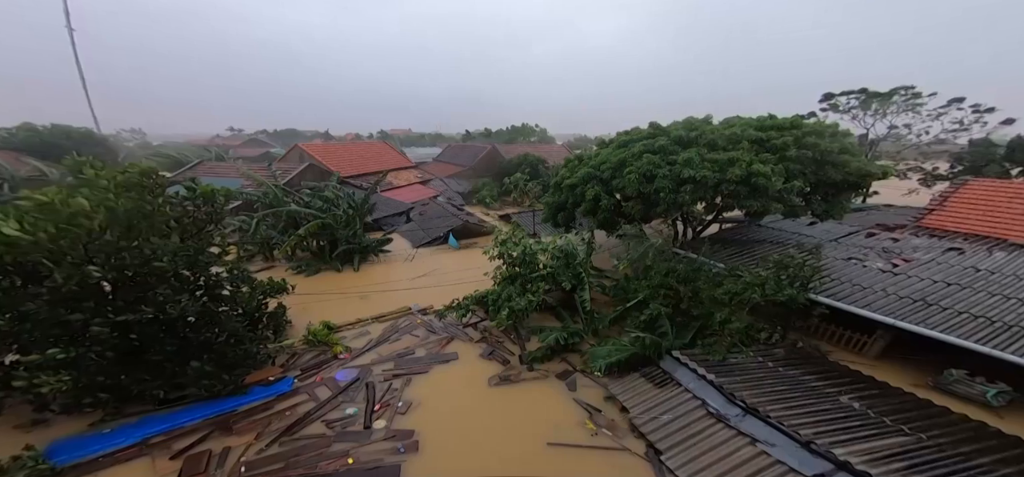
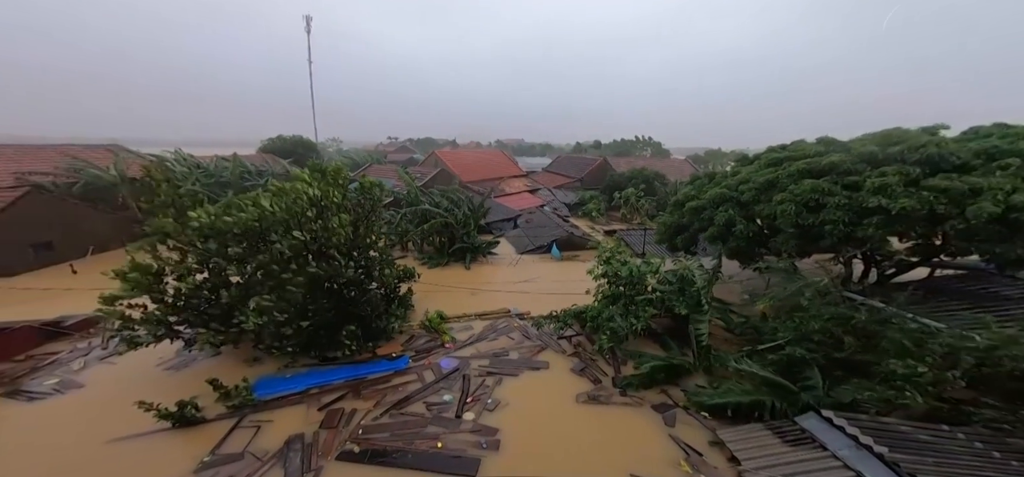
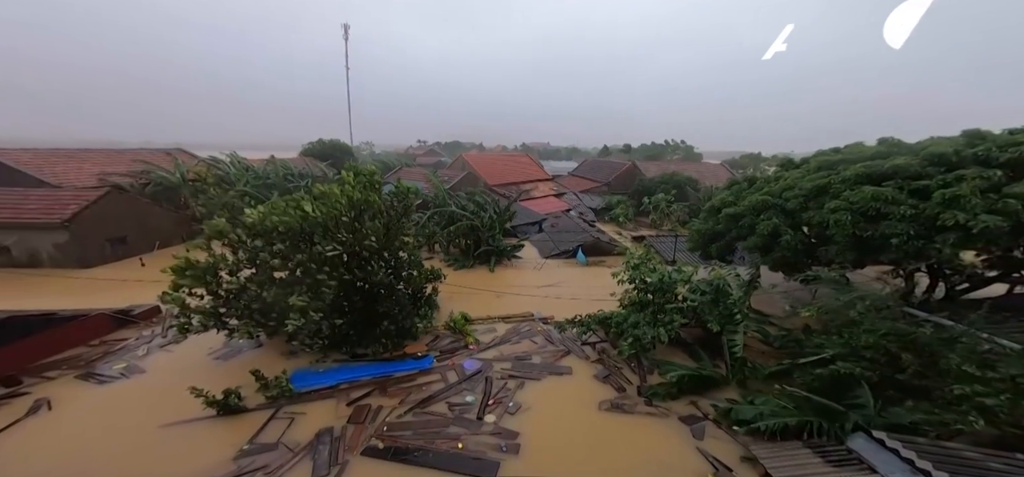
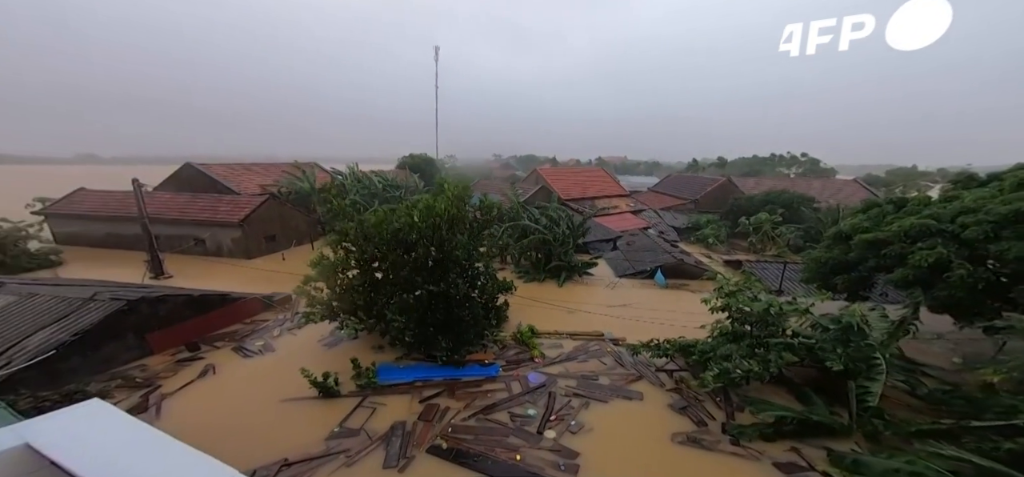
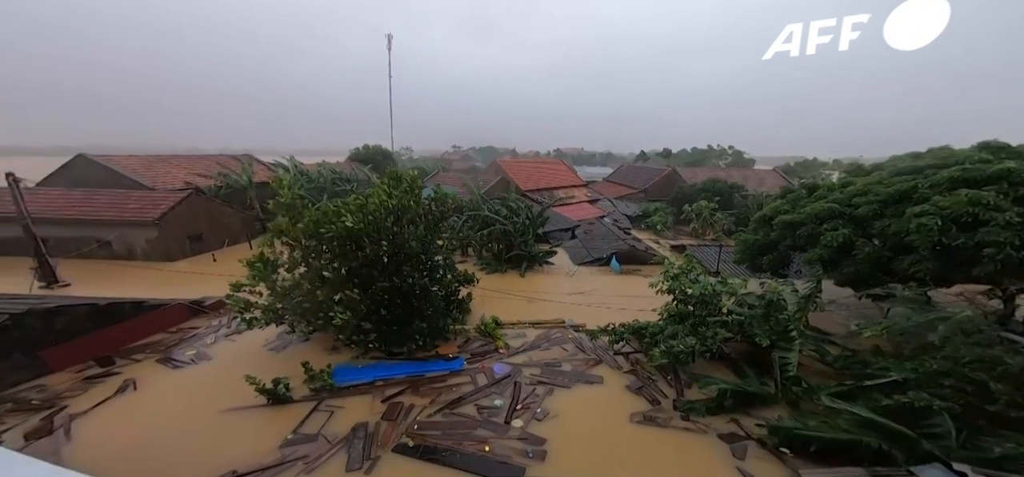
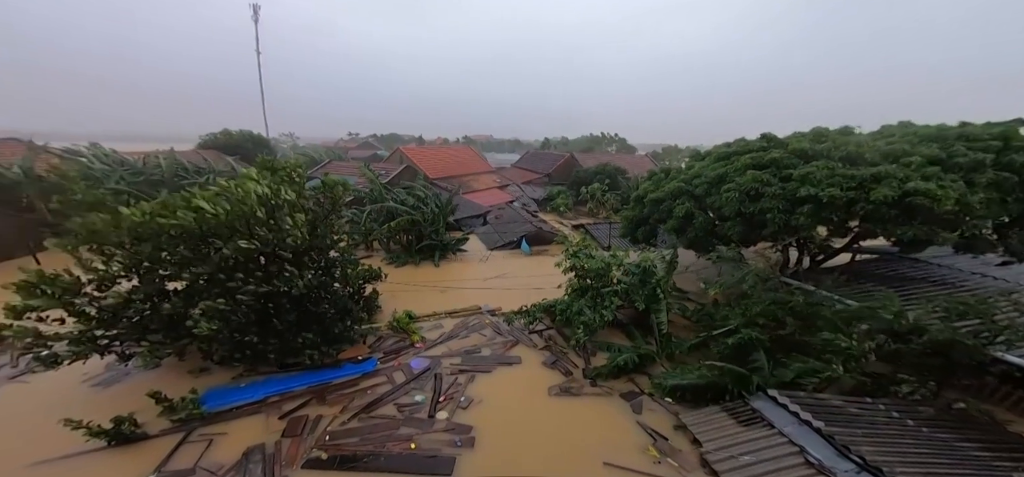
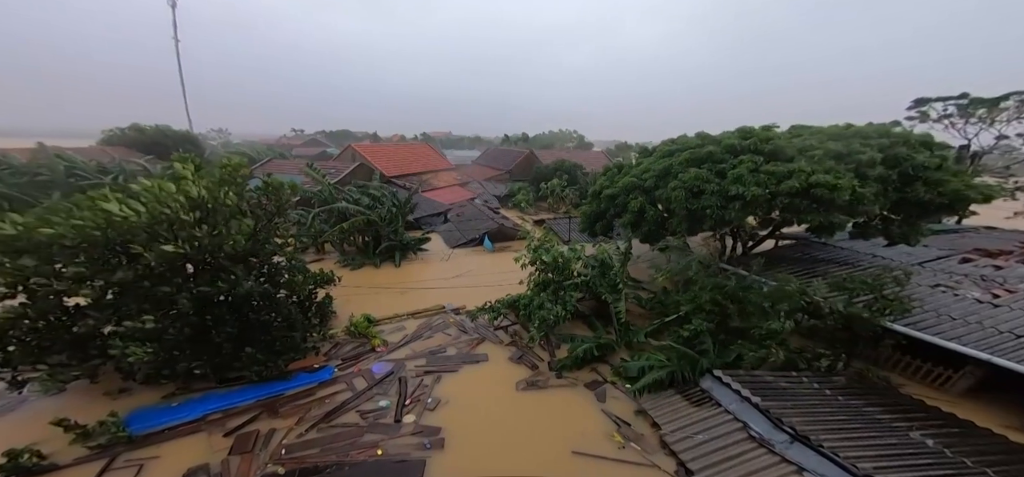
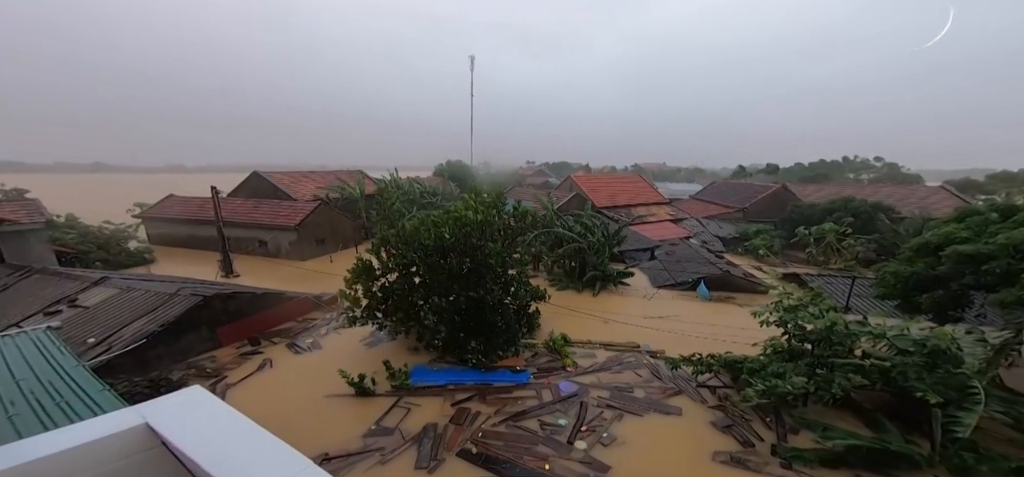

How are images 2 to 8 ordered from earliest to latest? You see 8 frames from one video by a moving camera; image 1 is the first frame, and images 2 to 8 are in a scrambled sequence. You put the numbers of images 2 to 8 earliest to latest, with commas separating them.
7, 6, 2, 3, 5, 4, 8
